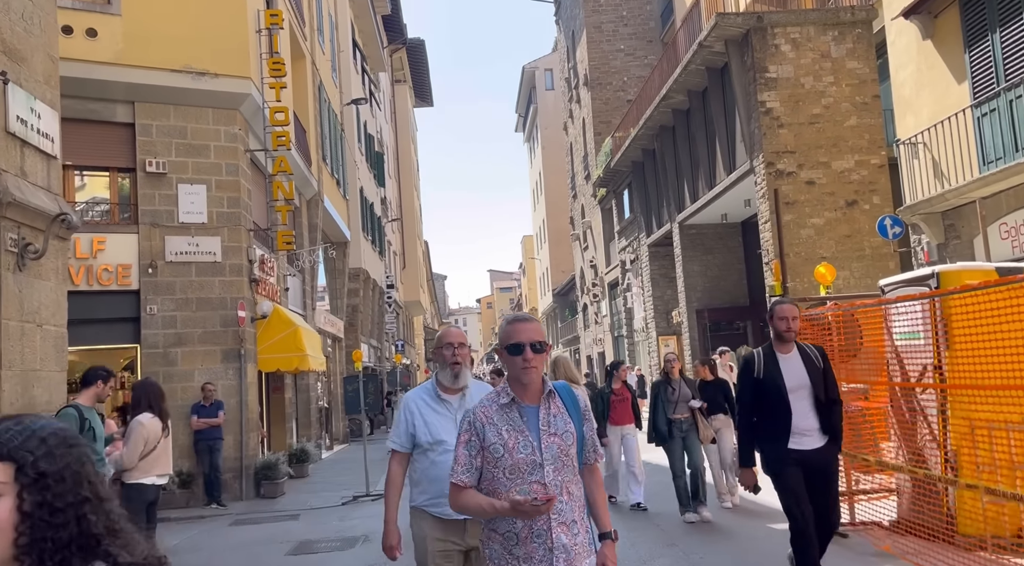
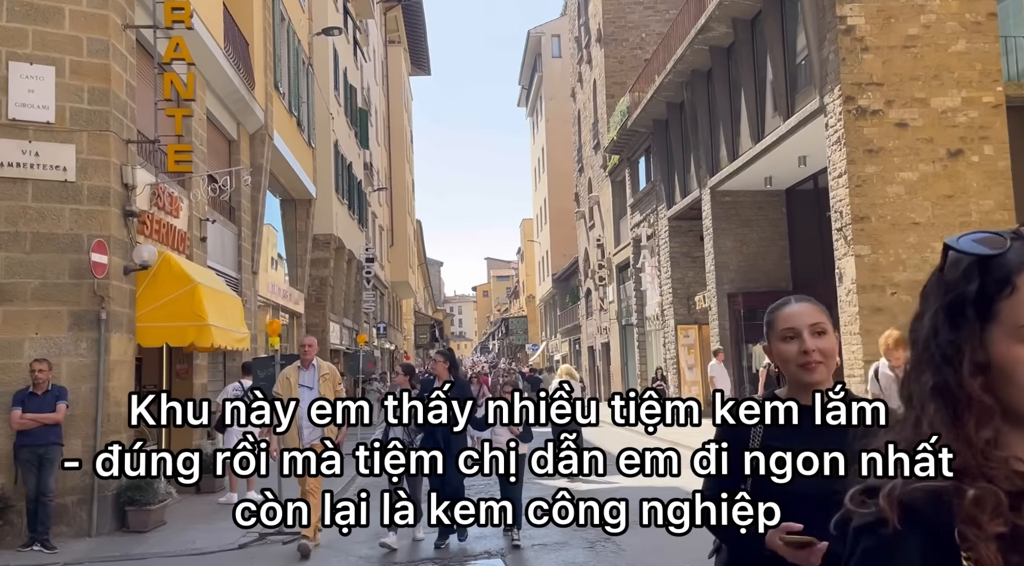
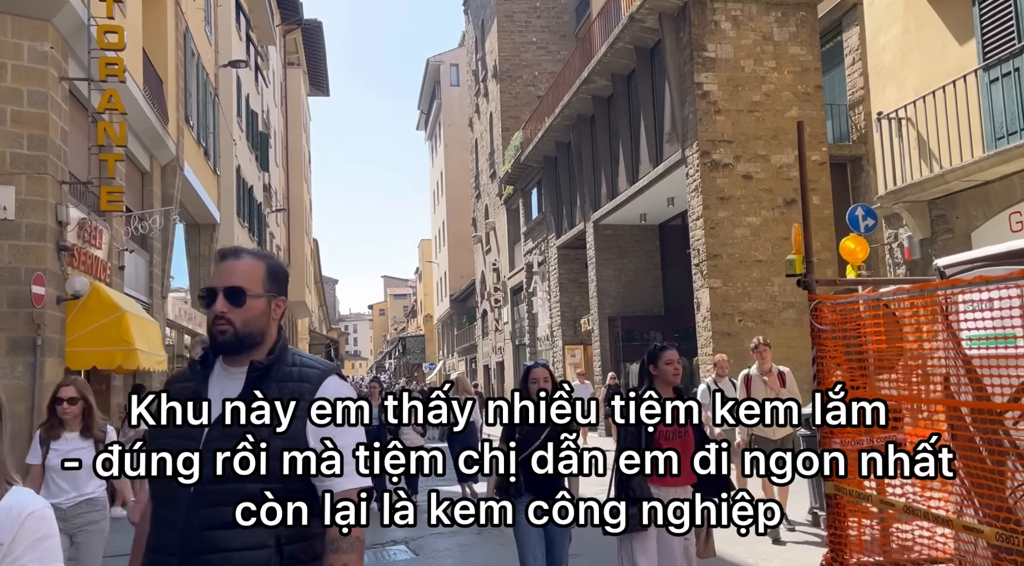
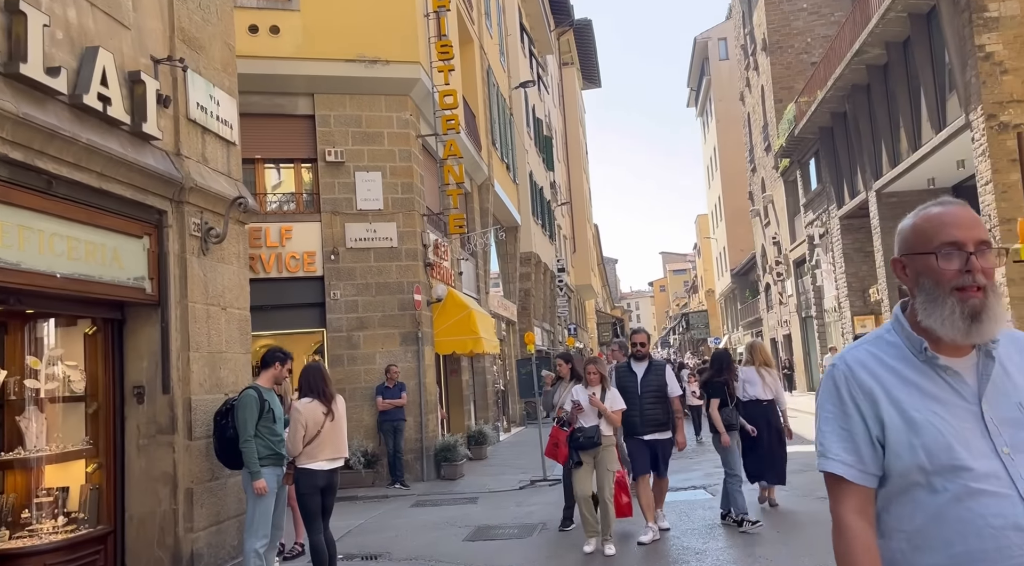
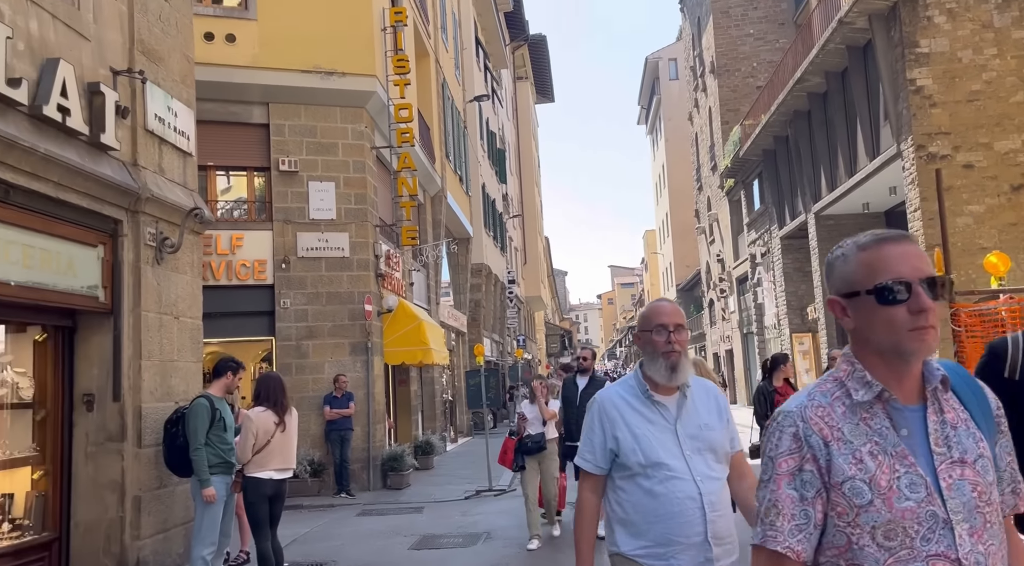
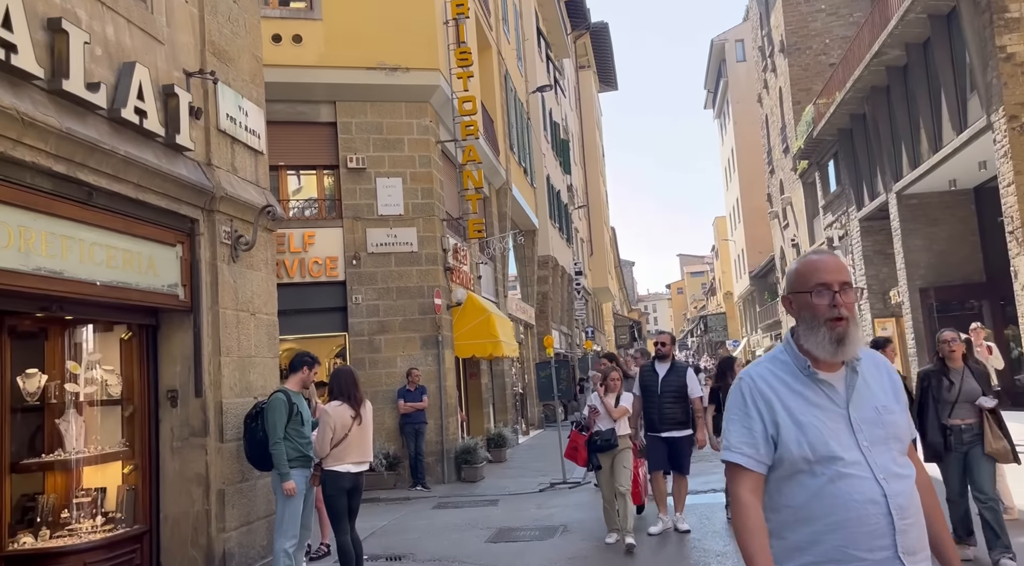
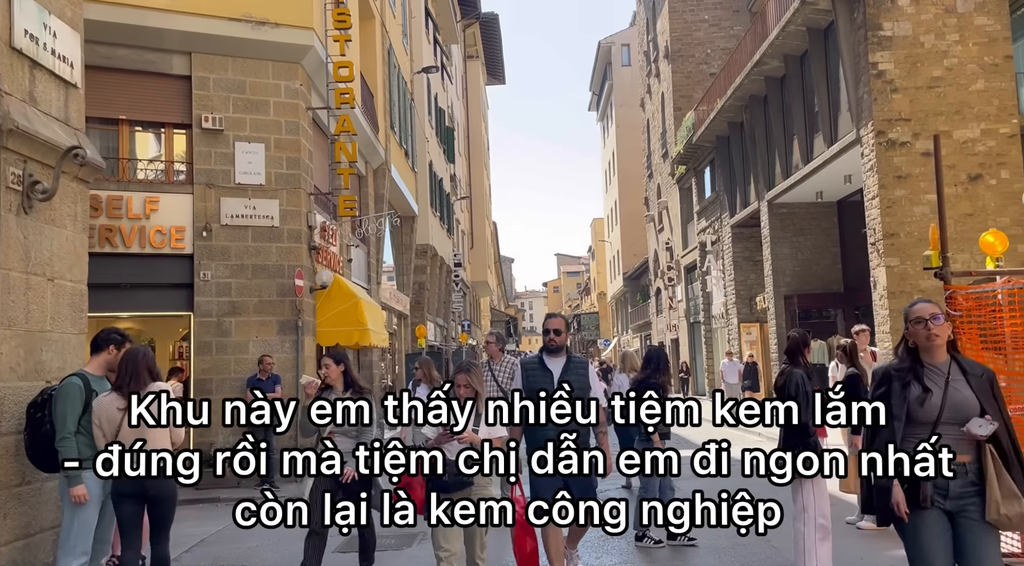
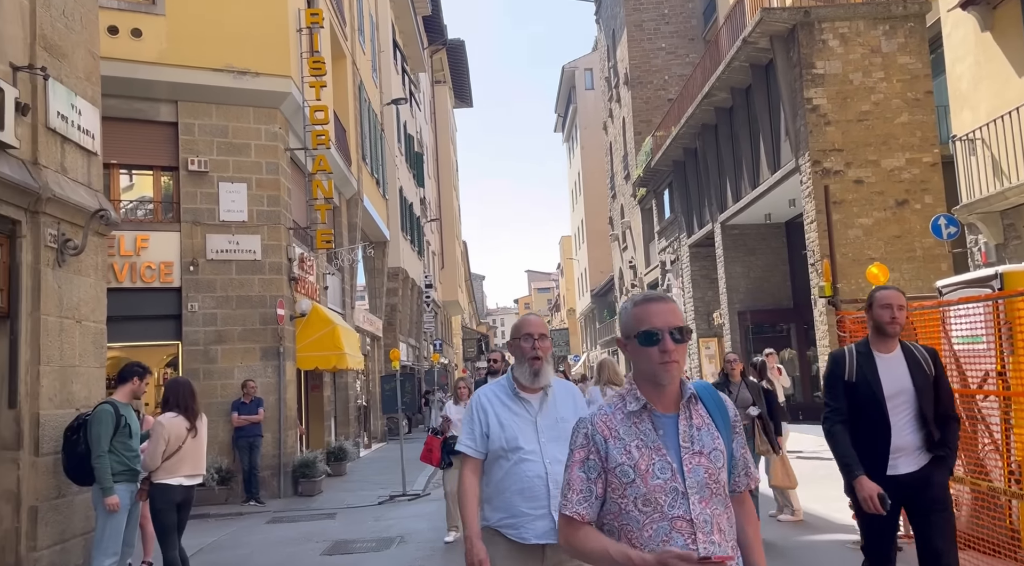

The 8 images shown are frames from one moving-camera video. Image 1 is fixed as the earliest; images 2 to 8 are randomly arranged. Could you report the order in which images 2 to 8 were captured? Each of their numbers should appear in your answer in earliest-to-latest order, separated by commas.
8, 5, 6, 4, 7, 3, 2
